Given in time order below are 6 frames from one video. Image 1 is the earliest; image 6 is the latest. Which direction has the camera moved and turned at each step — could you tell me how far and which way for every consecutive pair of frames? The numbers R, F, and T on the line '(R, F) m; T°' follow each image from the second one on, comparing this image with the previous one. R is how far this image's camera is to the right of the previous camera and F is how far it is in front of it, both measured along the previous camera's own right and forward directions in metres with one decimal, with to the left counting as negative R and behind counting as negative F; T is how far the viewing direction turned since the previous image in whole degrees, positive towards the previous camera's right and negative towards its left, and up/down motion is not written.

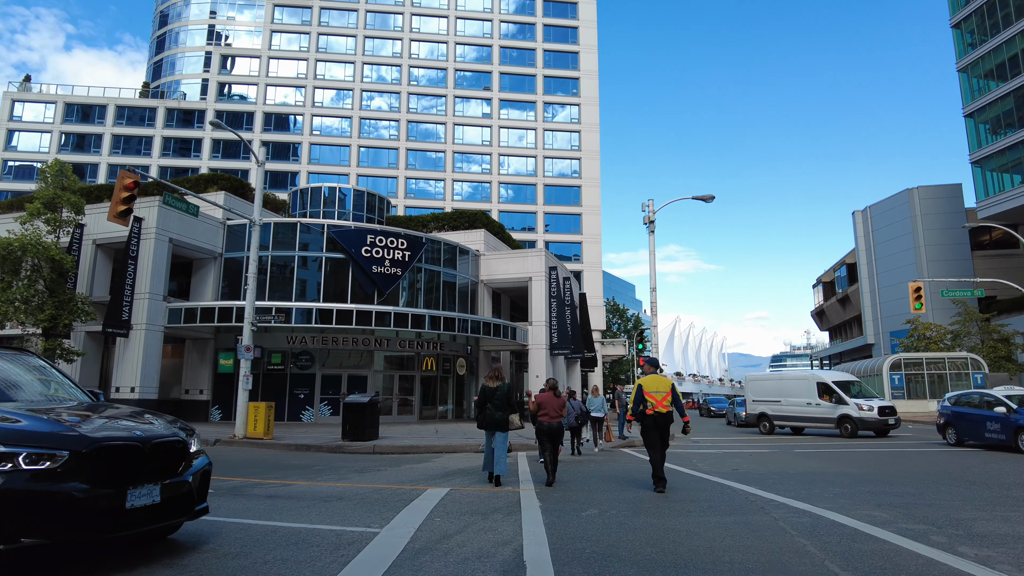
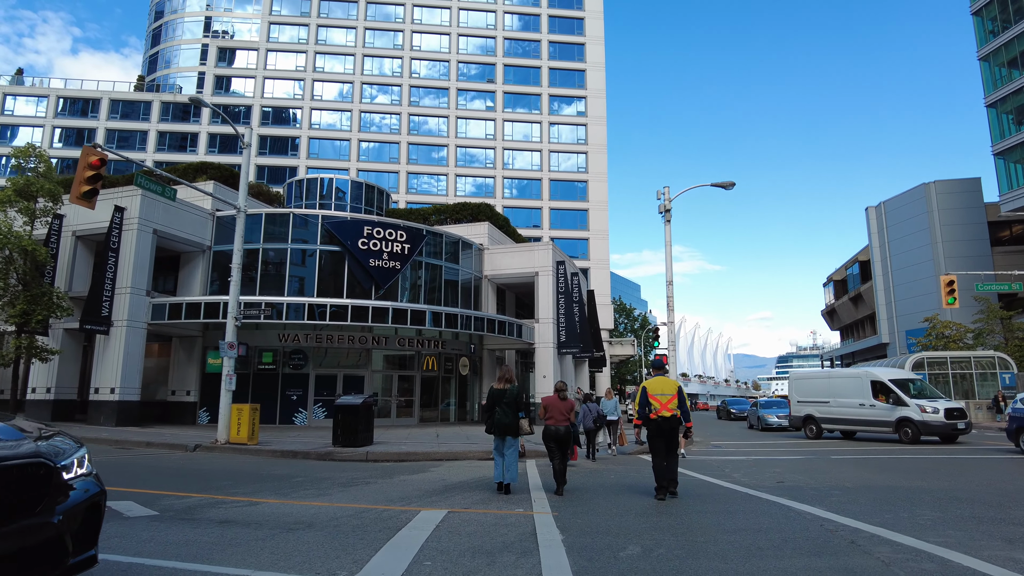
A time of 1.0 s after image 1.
(-0.1, +1.5) m; 0°
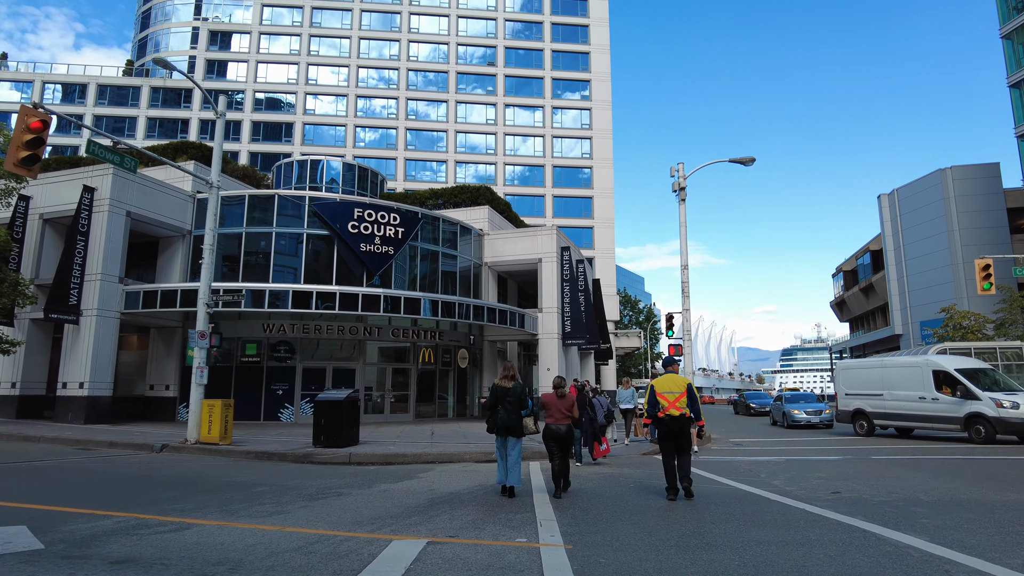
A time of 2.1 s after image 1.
(0.0, +1.7) m; 0°
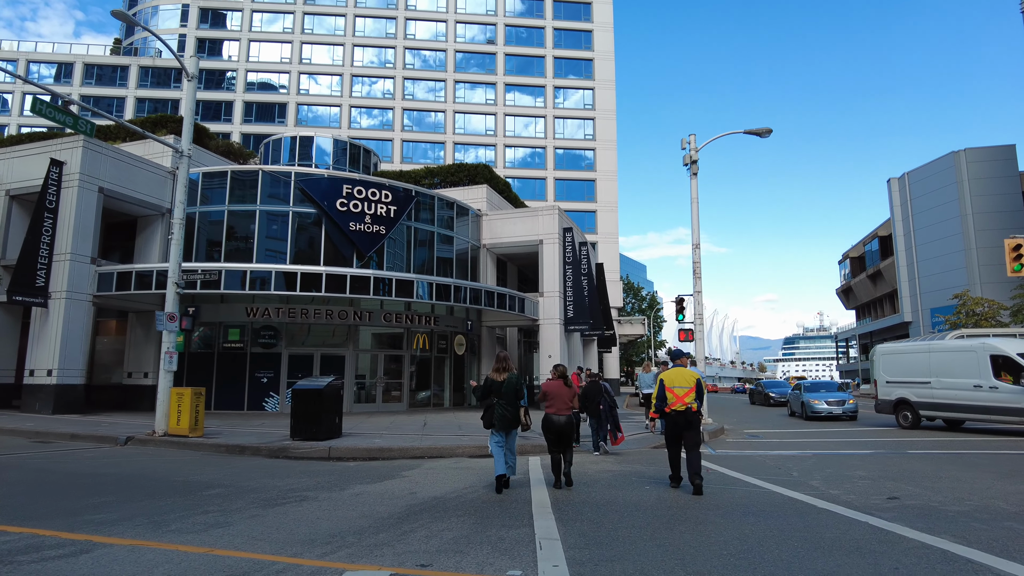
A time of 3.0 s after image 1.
(+0.1, +1.3) m; 0°
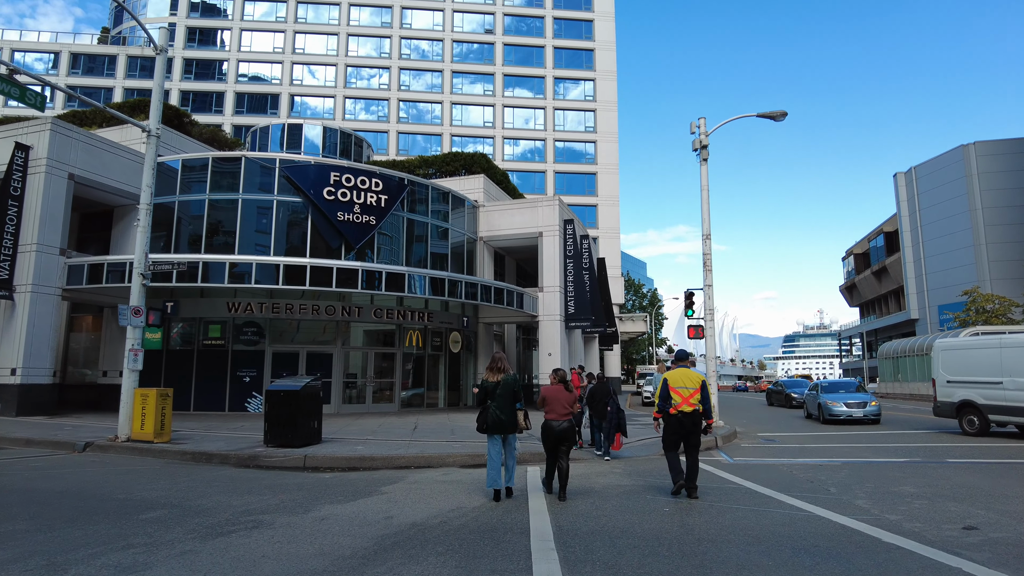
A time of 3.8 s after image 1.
(0.0, +1.2) m; 0°
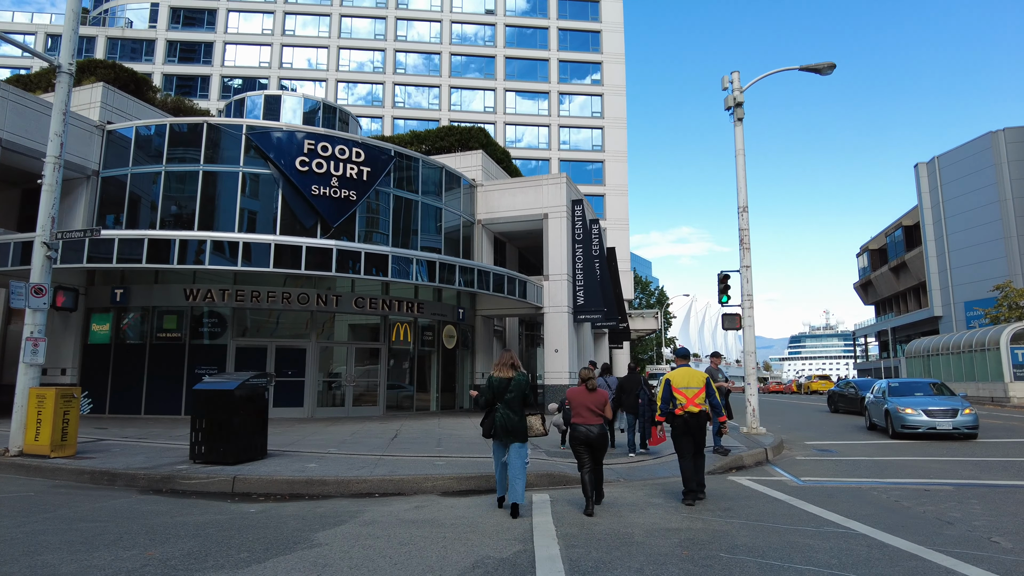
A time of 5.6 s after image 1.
(0.0, +2.7) m; 0°
